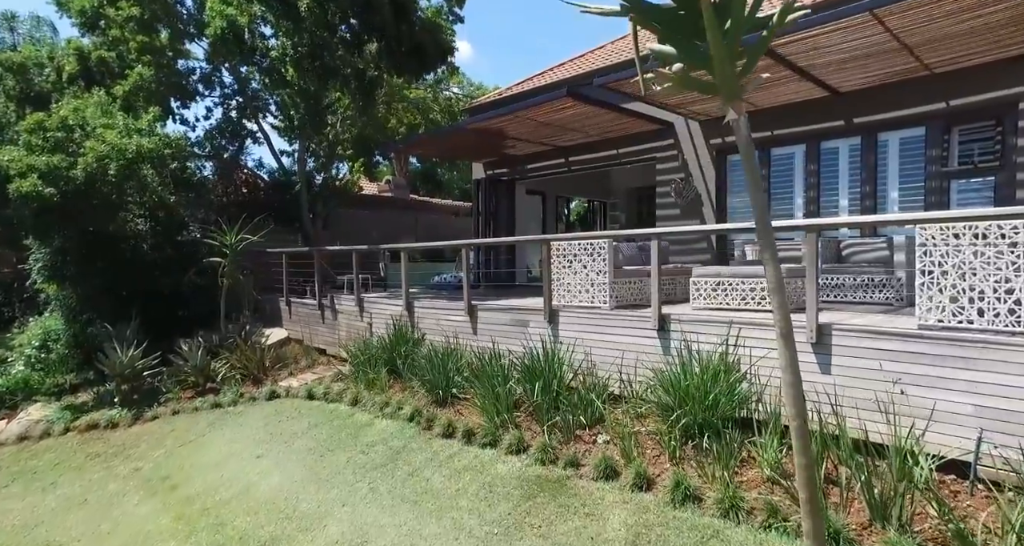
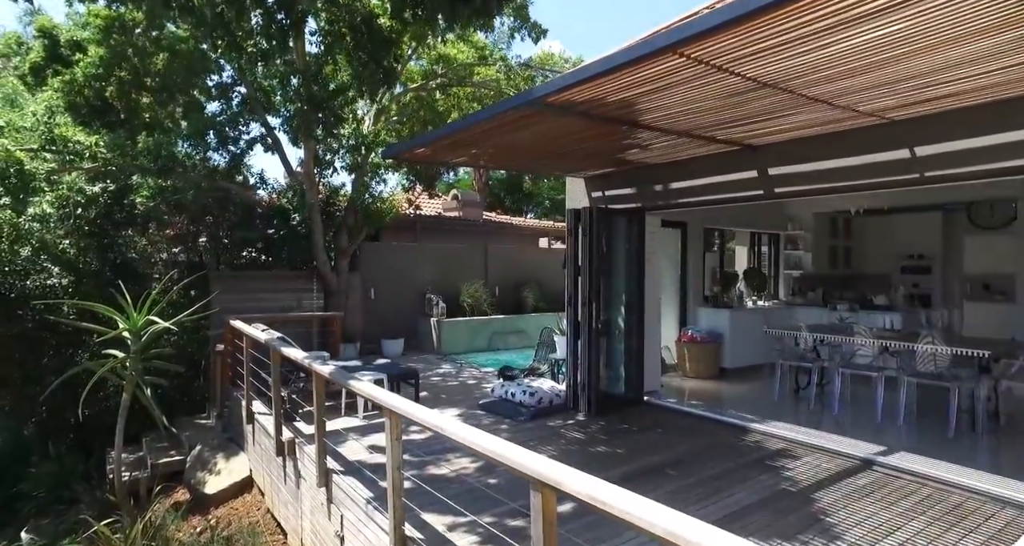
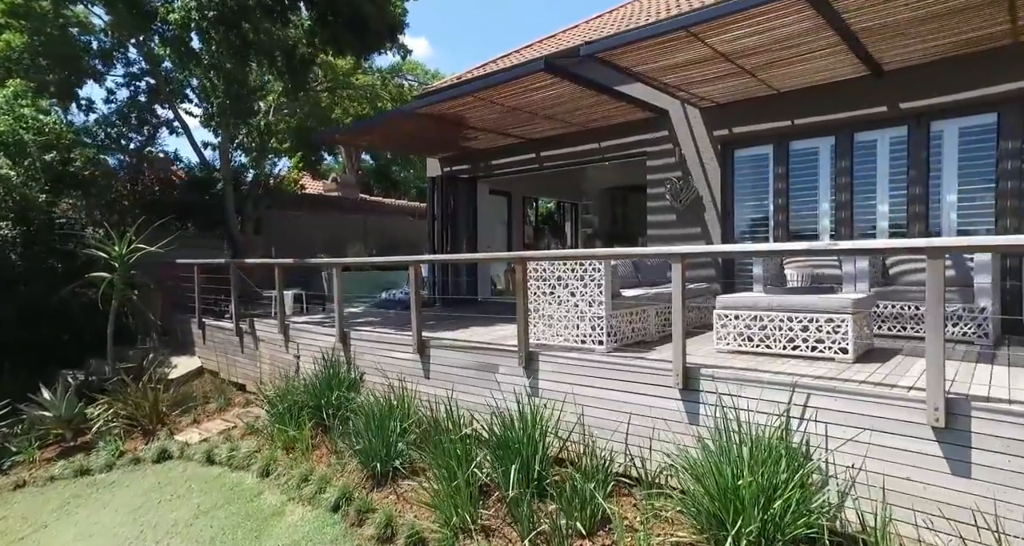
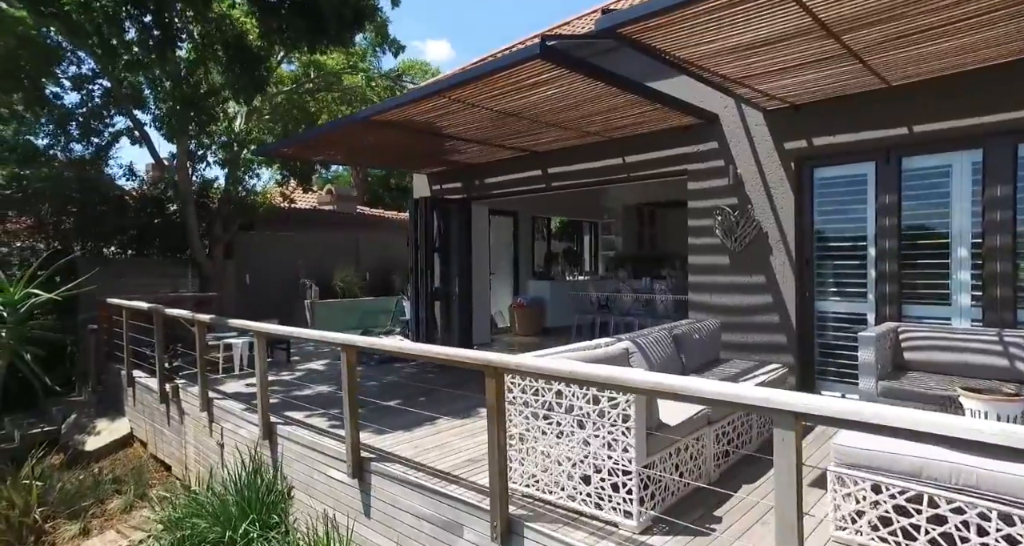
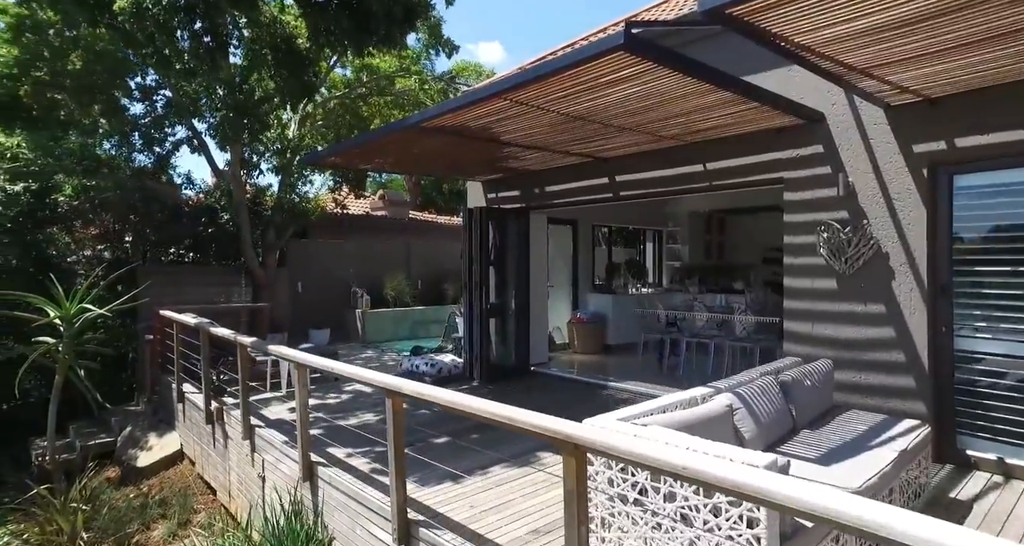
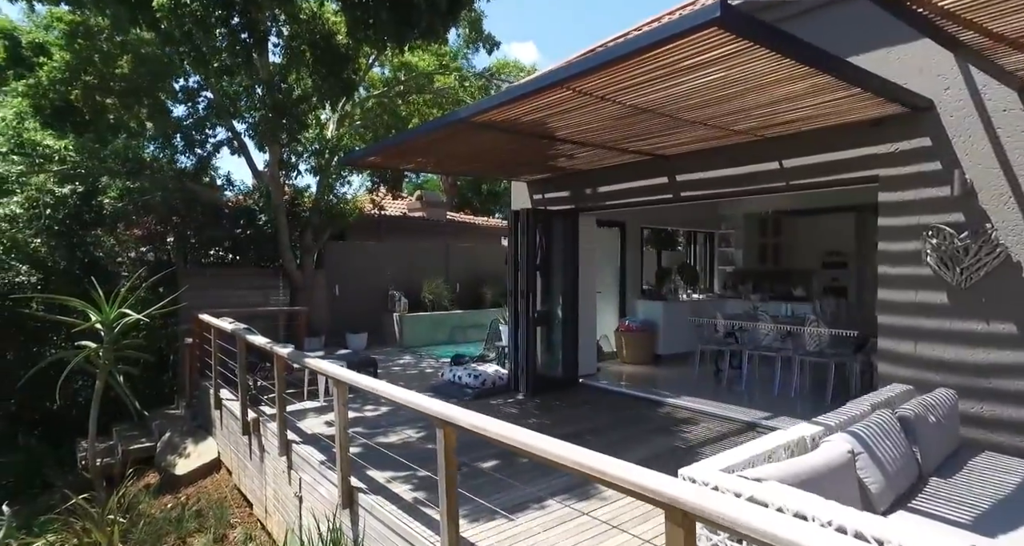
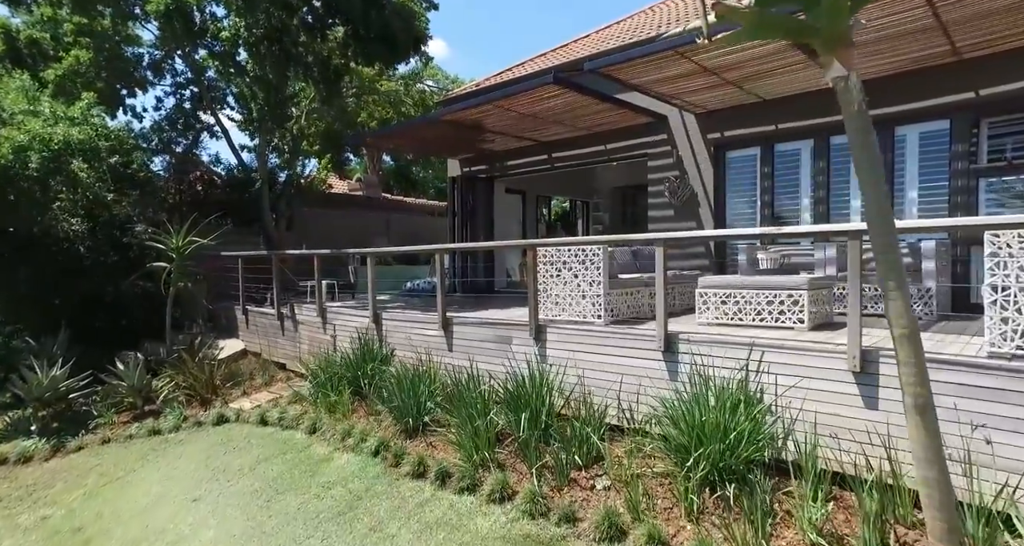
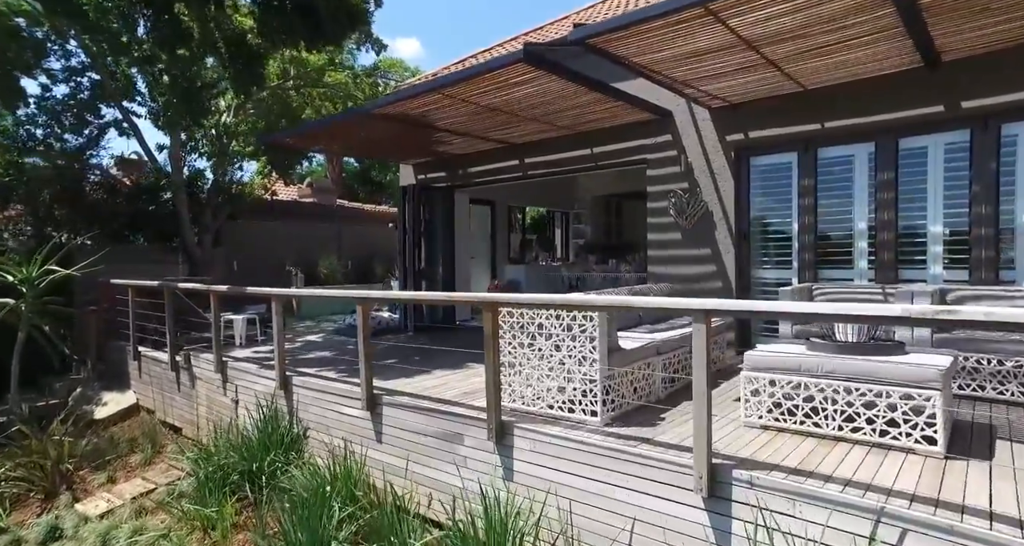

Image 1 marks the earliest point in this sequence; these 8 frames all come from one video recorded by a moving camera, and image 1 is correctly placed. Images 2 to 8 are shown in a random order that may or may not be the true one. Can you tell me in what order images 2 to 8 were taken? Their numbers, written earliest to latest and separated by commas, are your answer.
7, 3, 8, 4, 5, 6, 2
